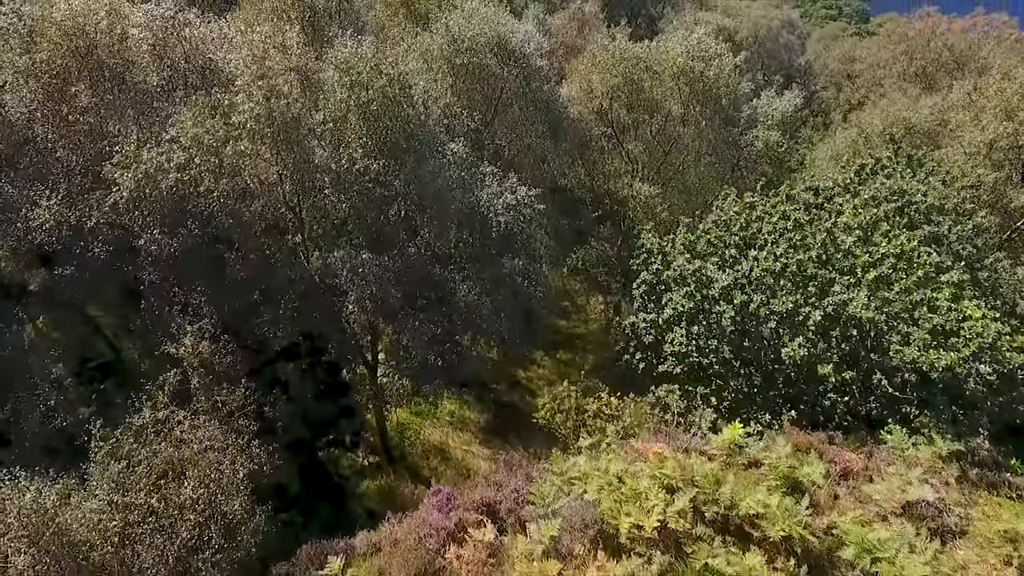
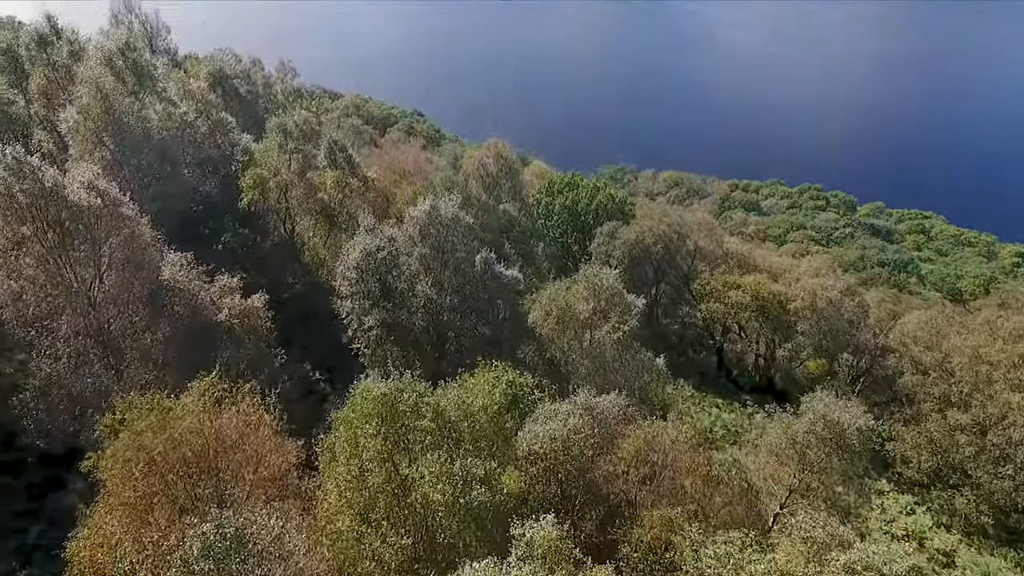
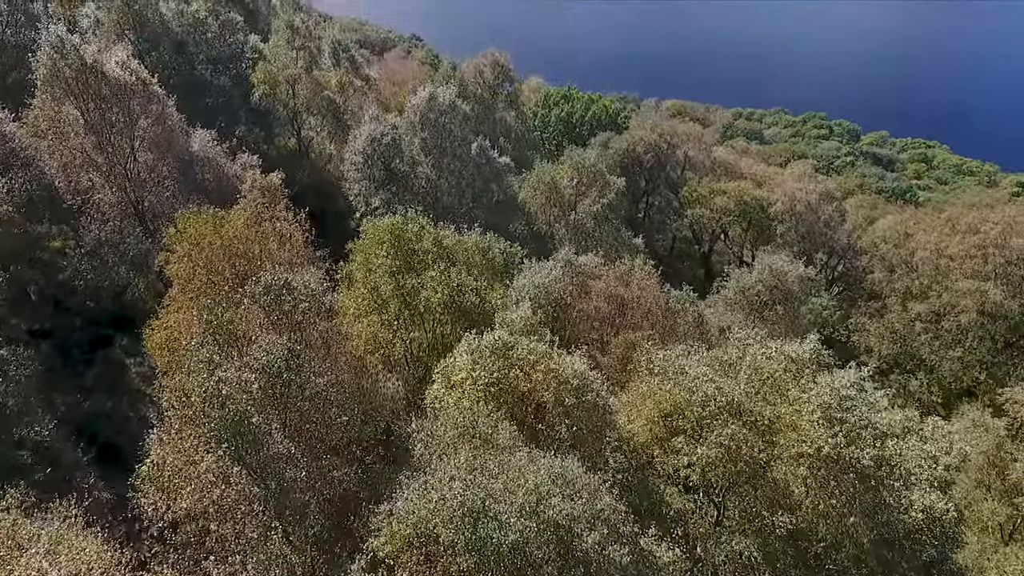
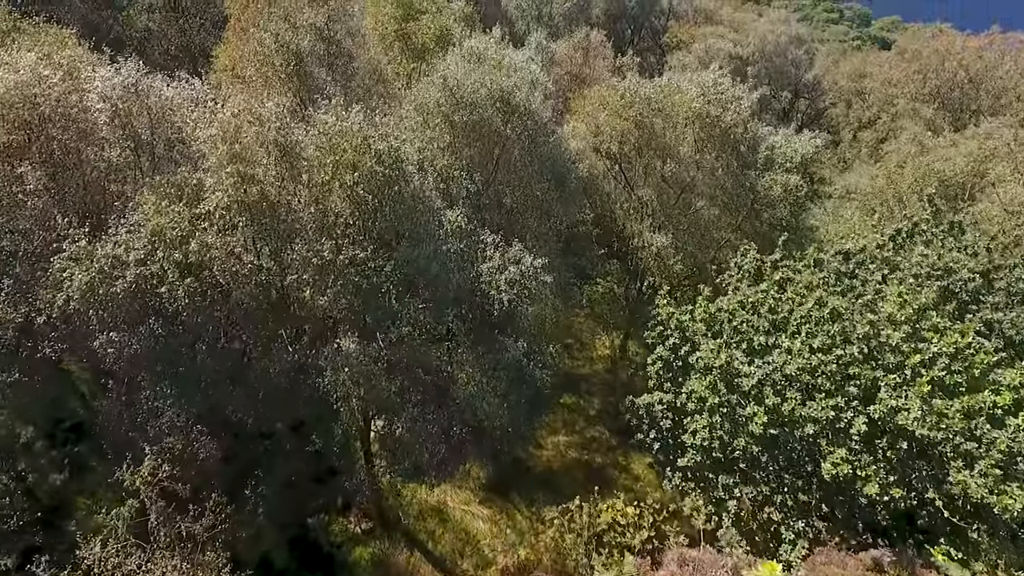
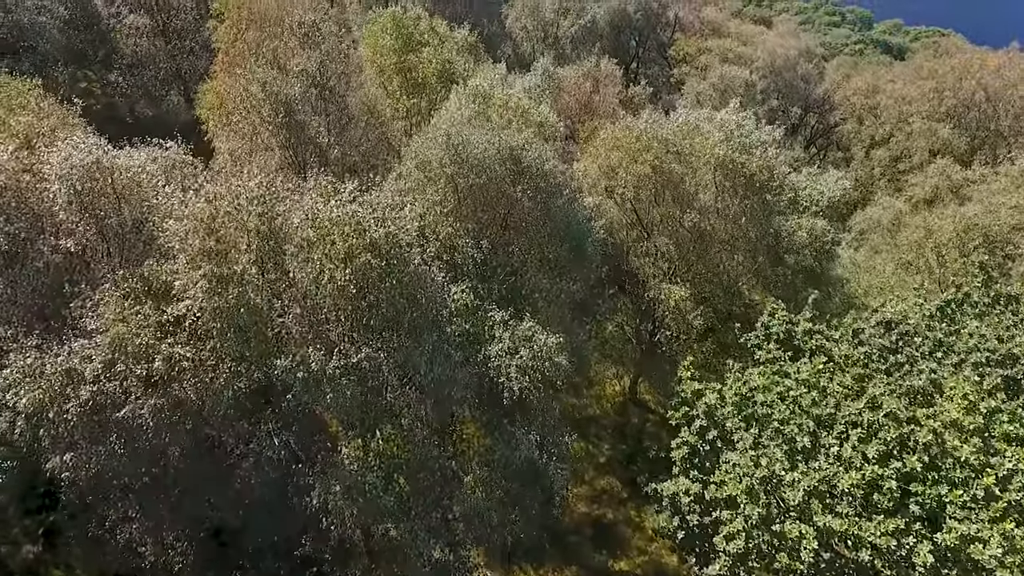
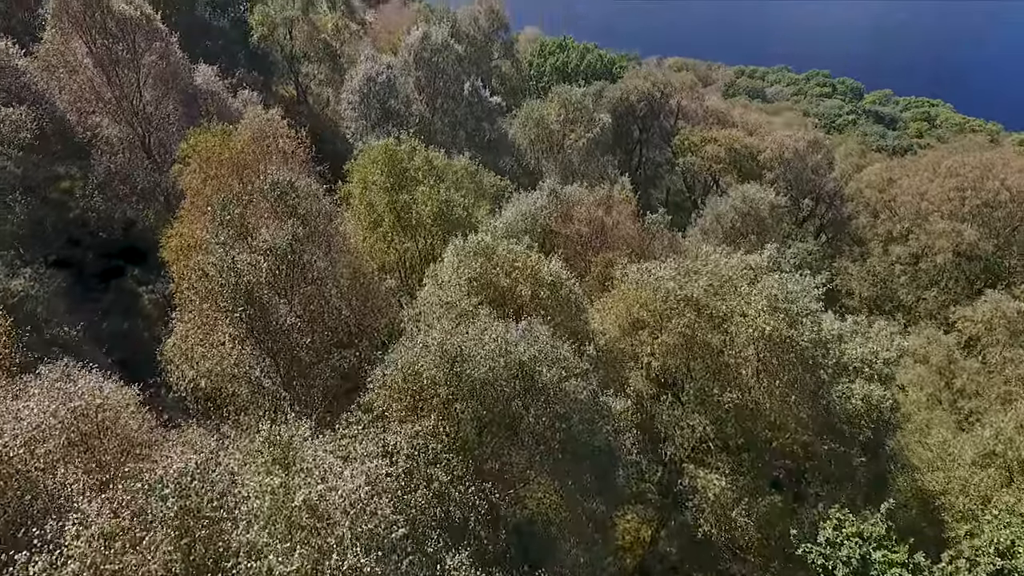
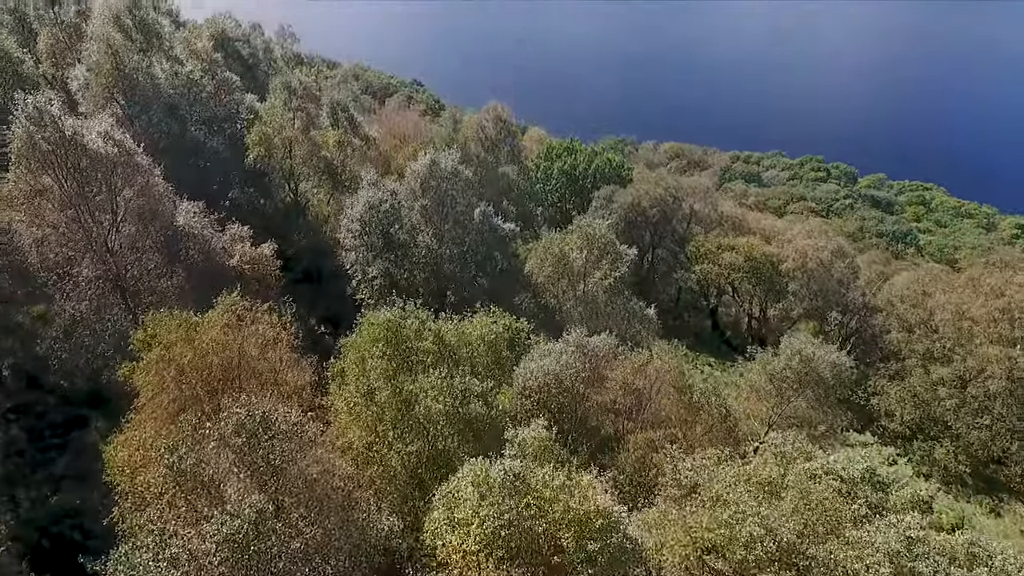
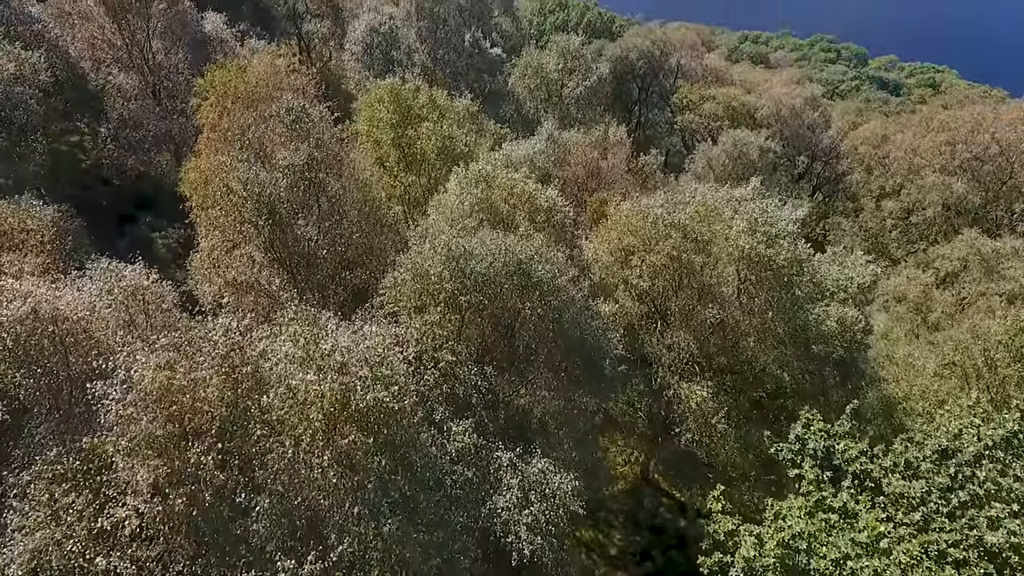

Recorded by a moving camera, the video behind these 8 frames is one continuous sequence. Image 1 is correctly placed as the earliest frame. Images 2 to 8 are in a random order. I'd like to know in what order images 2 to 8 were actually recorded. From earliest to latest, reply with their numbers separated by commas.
4, 5, 8, 6, 3, 7, 2
